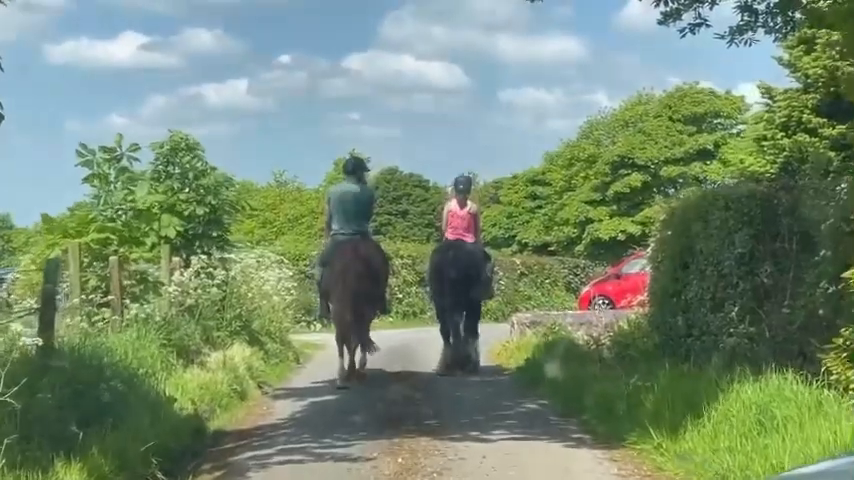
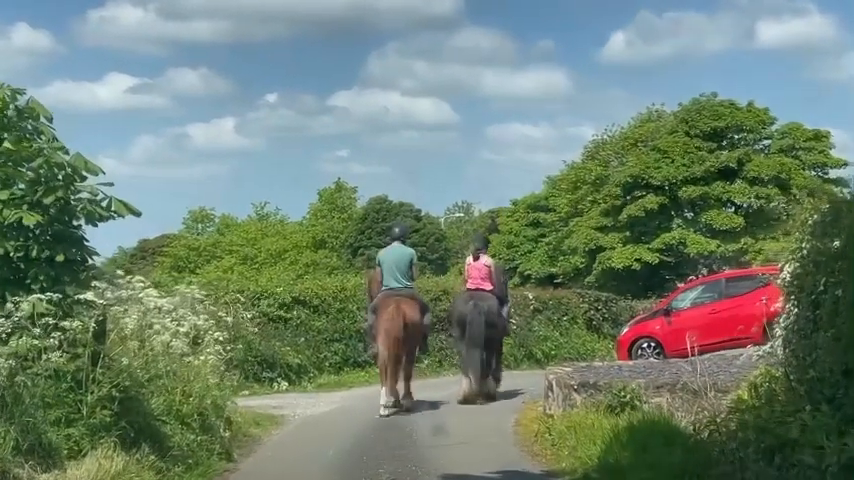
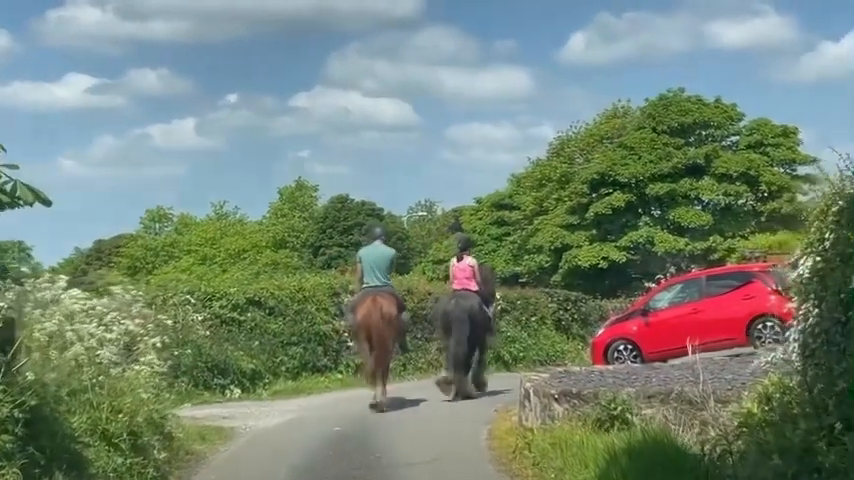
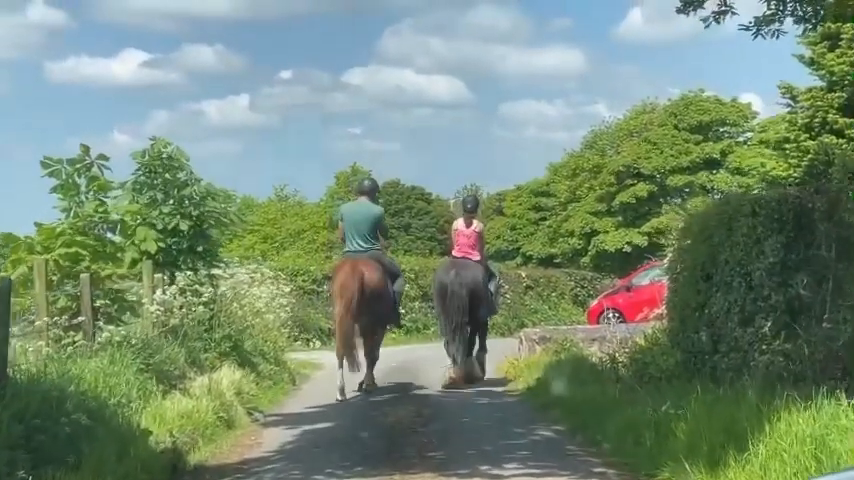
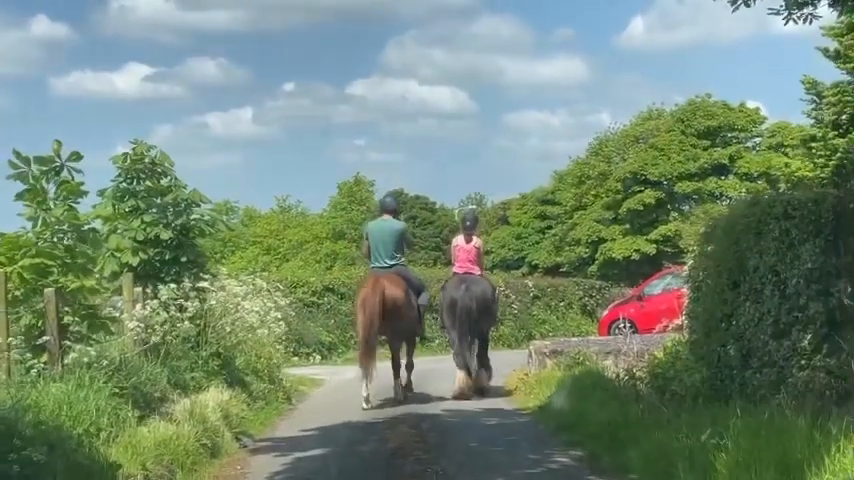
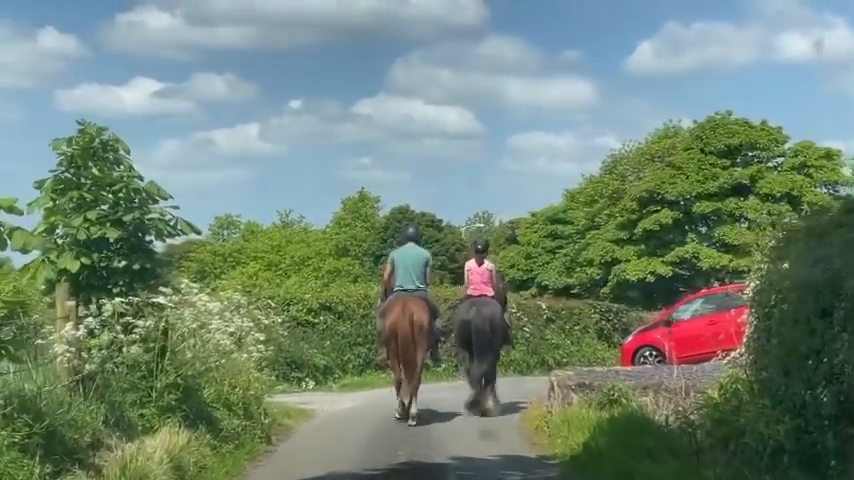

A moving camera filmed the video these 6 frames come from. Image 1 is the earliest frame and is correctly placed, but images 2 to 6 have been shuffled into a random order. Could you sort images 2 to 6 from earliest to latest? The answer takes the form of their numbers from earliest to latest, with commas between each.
4, 5, 6, 2, 3
